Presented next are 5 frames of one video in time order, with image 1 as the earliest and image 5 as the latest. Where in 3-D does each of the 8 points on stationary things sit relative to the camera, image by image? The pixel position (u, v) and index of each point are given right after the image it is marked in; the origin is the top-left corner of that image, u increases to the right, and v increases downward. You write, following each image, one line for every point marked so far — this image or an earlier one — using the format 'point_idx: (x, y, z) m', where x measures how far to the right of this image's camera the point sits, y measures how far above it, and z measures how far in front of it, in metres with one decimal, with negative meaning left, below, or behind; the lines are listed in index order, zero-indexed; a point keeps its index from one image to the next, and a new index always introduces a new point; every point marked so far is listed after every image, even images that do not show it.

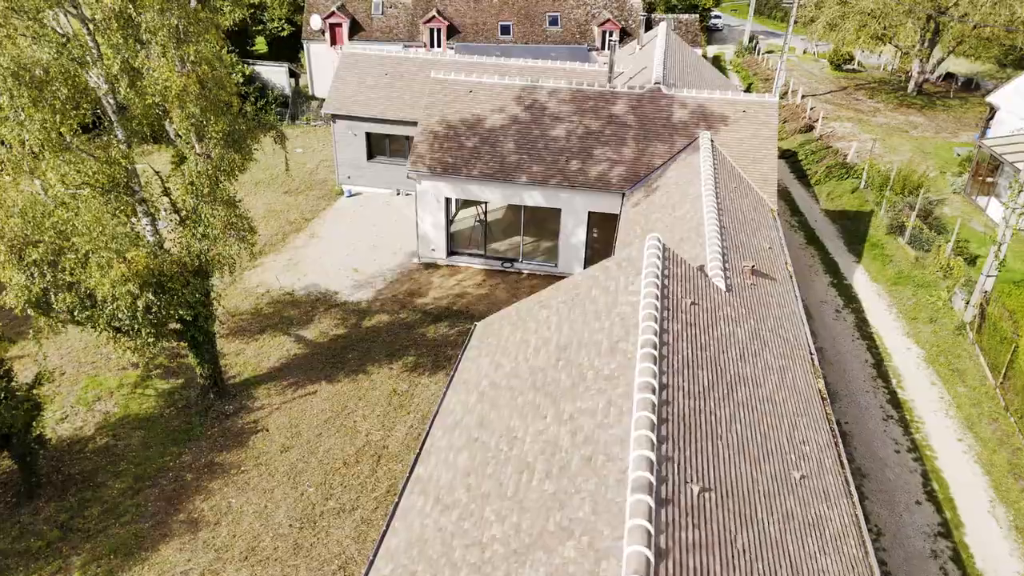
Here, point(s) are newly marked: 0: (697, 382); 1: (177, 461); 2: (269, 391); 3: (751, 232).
0: (+2.8, -1.4, +11.6) m
1: (-7.5, -3.9, +17.2) m
2: (-6.2, -2.6, +19.7) m
3: (+6.0, +1.4, +19.5) m
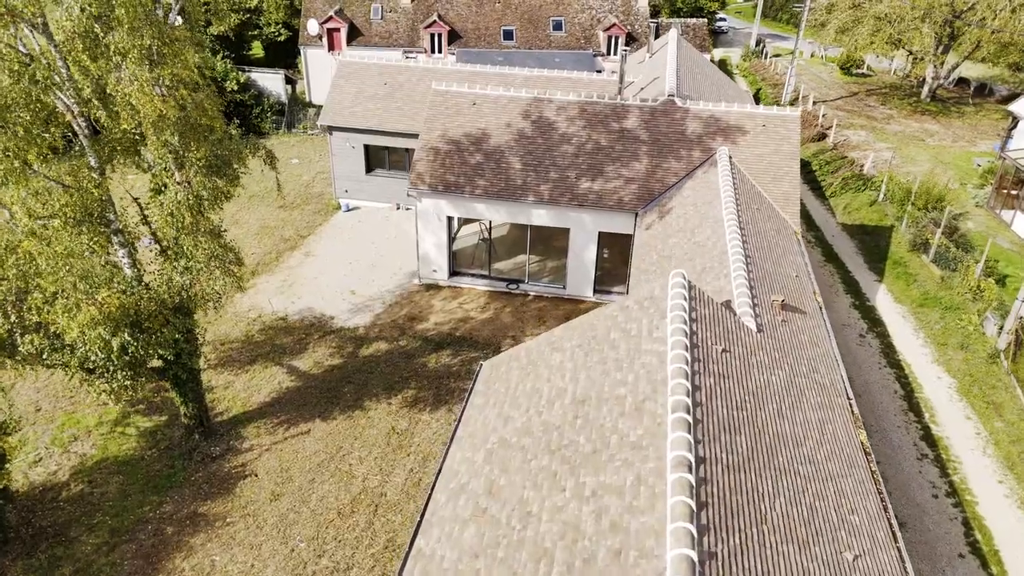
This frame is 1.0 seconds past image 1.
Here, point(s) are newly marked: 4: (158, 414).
0: (+3.0, -2.2, +10.3) m
1: (-7.3, -4.6, +15.9) m
2: (-6.0, -3.4, +18.3) m
3: (+6.2, +0.7, +18.1) m
4: (-8.7, -3.1, +18.9) m
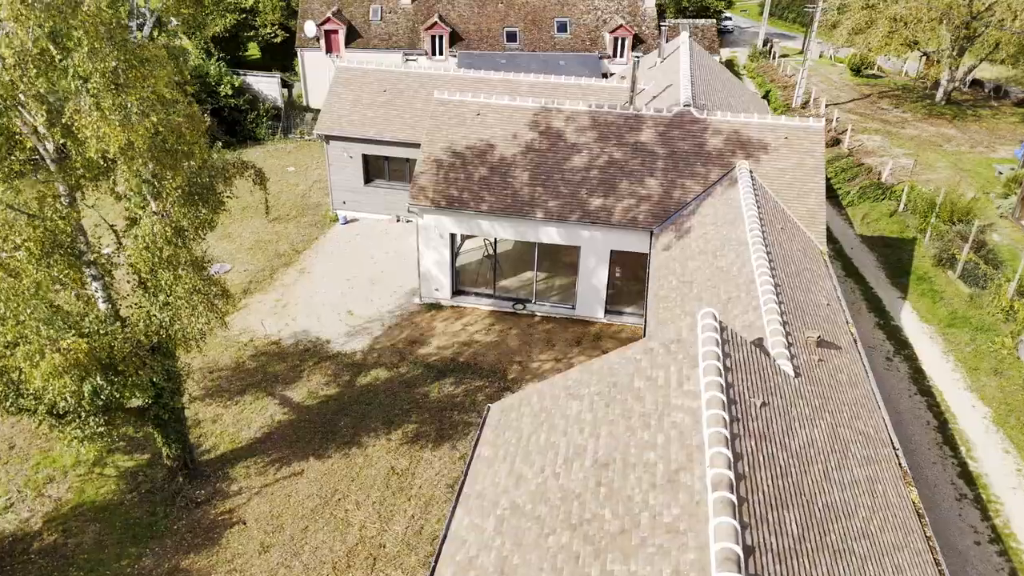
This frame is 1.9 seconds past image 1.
0: (+3.2, -2.8, +9.0) m
1: (-7.1, -5.3, +14.5) m
2: (-5.8, -4.0, +17.0) m
3: (+6.4, 0.0, +16.8) m
4: (-8.5, -3.7, +17.6) m
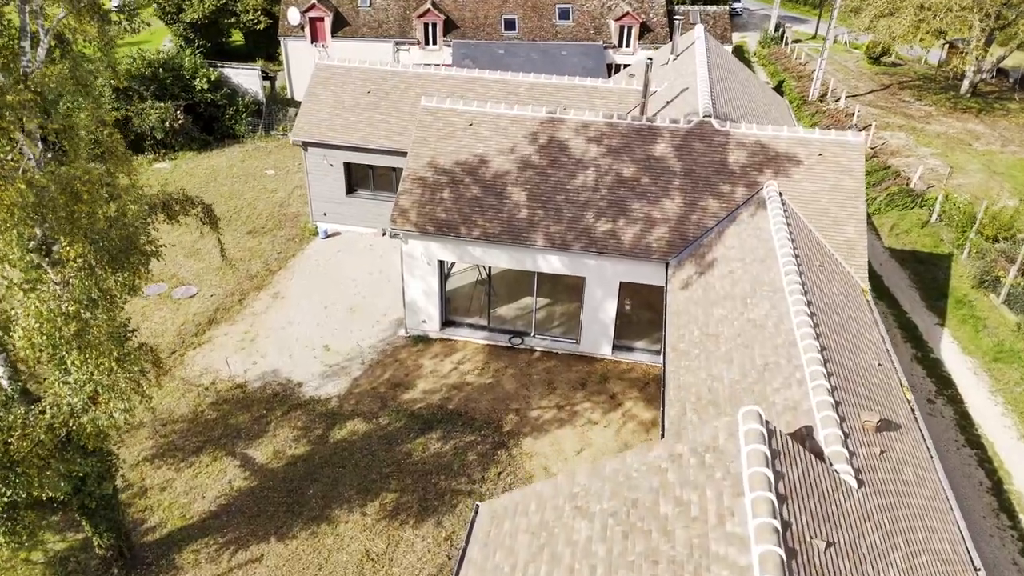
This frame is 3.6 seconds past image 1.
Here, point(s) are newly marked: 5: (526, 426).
0: (+3.1, -4.1, +6.5) m
1: (-7.2, -6.3, +12.1) m
2: (-5.9, -5.0, +14.5) m
3: (+6.3, -1.0, +14.3) m
4: (-8.6, -4.7, +15.2) m
5: (+0.3, -3.3, +18.2) m
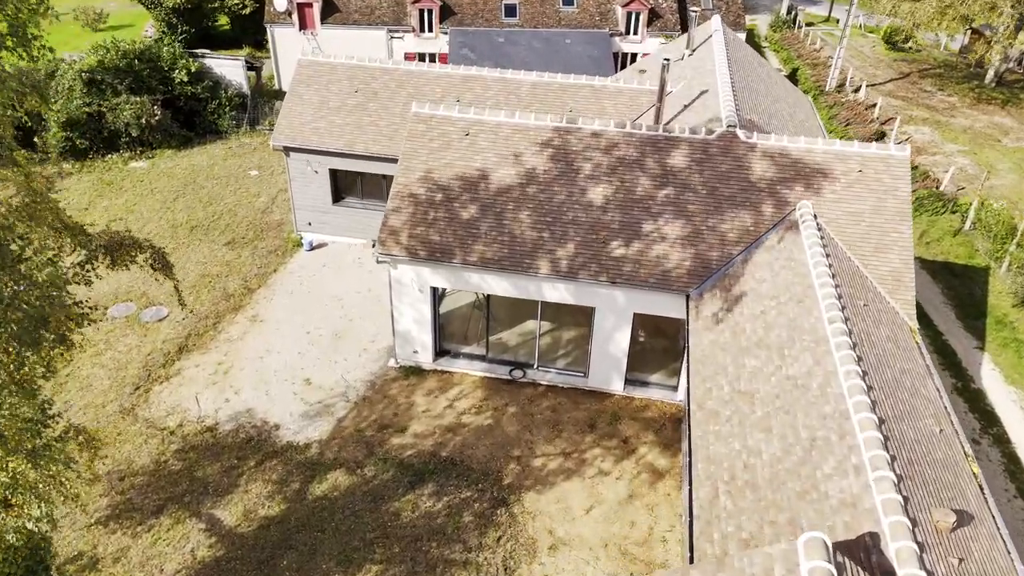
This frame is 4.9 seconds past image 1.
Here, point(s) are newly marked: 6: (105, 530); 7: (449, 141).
0: (+3.1, -5.2, +4.6) m
1: (-7.2, -7.2, +10.3) m
2: (-5.9, -5.9, +12.6) m
3: (+6.3, -1.9, +12.2) m
4: (-8.6, -5.6, +13.2) m
5: (+0.4, -4.0, +16.2) m
6: (-7.7, -4.6, +14.8) m
7: (-1.6, +3.7, +18.9) m
